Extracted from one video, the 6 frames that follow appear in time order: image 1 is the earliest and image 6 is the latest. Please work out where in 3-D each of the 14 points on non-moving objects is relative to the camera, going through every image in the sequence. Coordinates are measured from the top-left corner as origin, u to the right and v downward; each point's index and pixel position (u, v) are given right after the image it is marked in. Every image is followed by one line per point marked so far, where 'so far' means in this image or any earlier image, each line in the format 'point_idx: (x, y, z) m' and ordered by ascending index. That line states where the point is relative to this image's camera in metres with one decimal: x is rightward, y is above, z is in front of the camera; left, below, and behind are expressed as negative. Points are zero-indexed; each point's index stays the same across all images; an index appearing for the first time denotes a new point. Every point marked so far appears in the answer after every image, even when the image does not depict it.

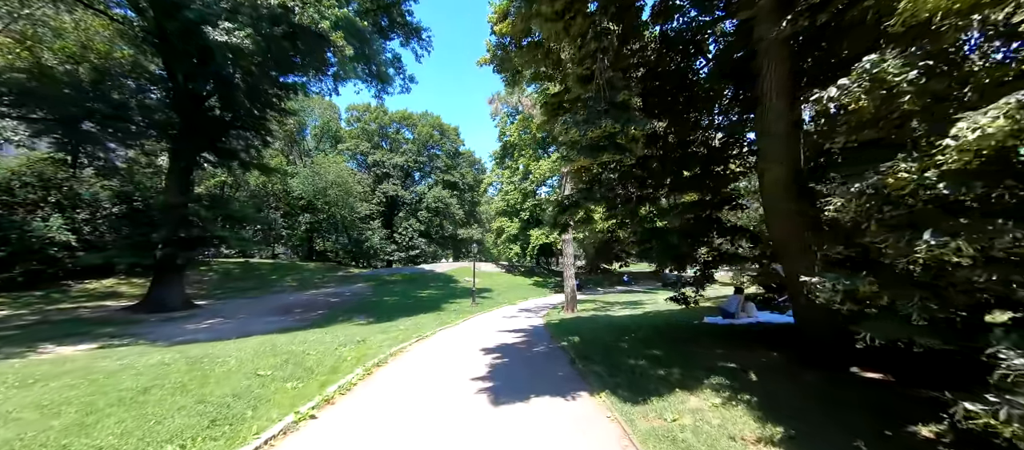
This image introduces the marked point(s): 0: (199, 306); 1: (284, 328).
0: (-15.4, -4.0, +18.5) m
1: (-8.0, -3.6, +13.2) m
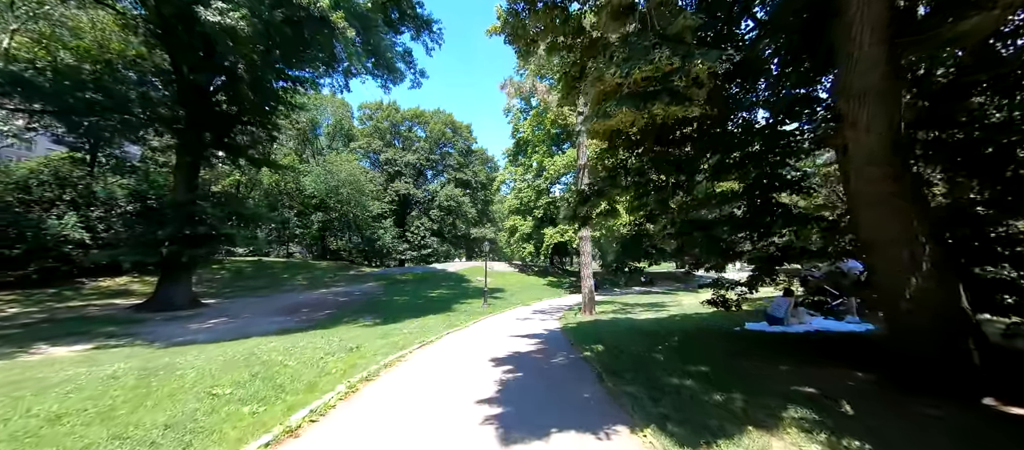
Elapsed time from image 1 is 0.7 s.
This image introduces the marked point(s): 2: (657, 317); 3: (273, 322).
0: (-14.7, -3.9, +18.1) m
1: (-7.5, -3.5, +12.6) m
2: (+4.6, -2.9, +11.7) m
3: (-9.0, -3.7, +14.3) m
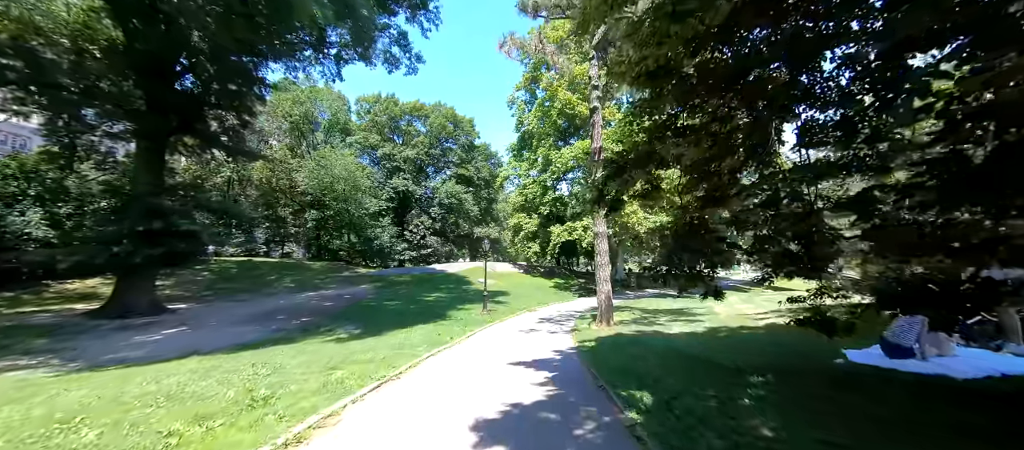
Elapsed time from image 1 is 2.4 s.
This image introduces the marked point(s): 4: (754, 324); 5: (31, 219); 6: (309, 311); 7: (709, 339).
0: (-14.6, -3.7, +16.1) m
1: (-7.4, -3.3, +10.5) m
2: (+4.6, -2.7, +9.5) m
3: (-9.0, -3.5, +12.3) m
4: (+6.3, -2.6, +9.7) m
5: (-25.4, +0.3, +19.9) m
6: (-9.2, -3.9, +17.0) m
7: (+4.7, -2.7, +8.9) m
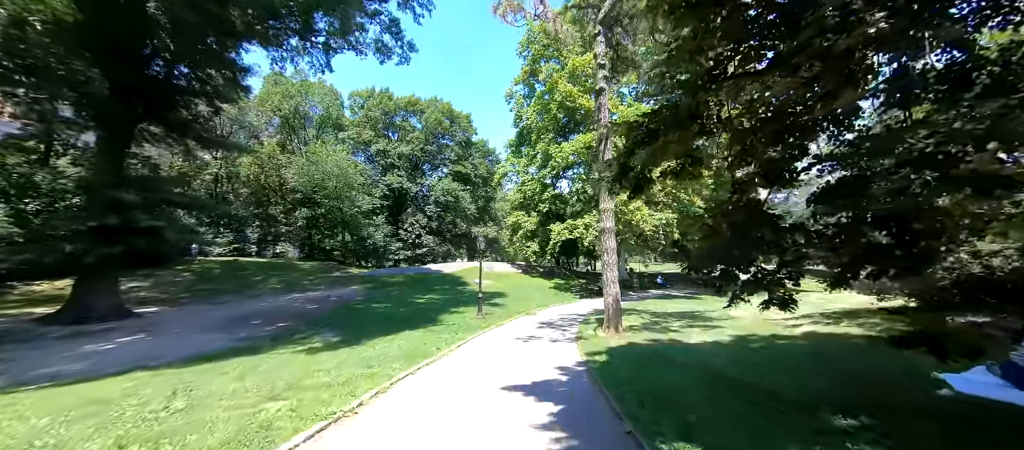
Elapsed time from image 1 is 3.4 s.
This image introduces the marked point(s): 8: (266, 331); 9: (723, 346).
0: (-14.7, -3.6, +14.8) m
1: (-7.5, -3.2, +9.2) m
2: (+4.6, -2.6, +8.2) m
3: (-9.1, -3.4, +11.0) m
4: (+6.3, -2.4, +8.4) m
5: (-25.5, +0.4, +18.5) m
6: (-9.3, -3.7, +15.7) m
7: (+4.6, -2.5, +7.7) m
8: (-7.9, -3.4, +12.2) m
9: (+4.5, -2.6, +8.0) m
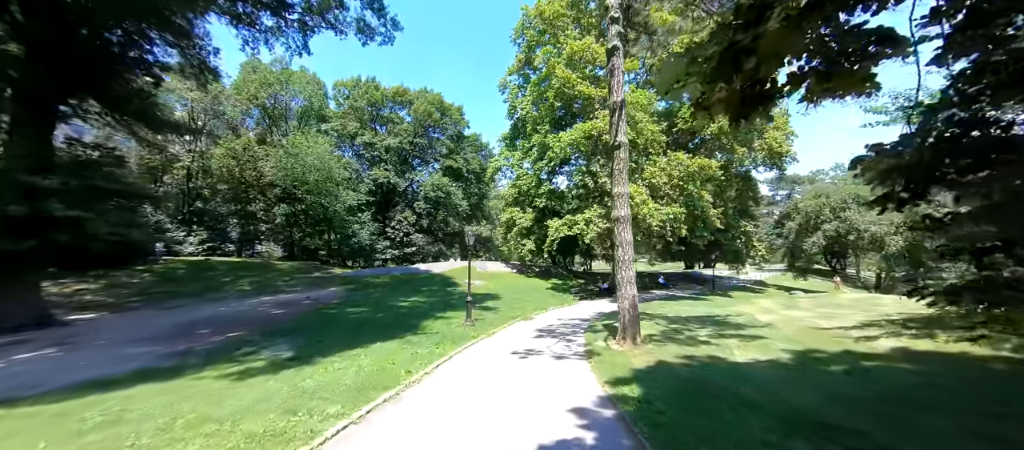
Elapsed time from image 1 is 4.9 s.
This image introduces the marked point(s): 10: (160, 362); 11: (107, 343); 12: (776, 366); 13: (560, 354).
0: (-14.9, -3.3, +12.6) m
1: (-7.6, -2.9, +7.1) m
2: (+4.5, -2.3, +6.3) m
3: (-9.2, -3.1, +8.8) m
4: (+6.2, -2.2, +6.6) m
5: (-25.8, +0.7, +16.1) m
6: (-9.5, -3.5, +13.5) m
7: (+4.5, -2.3, +5.7) m
8: (-8.1, -3.2, +10.0) m
9: (+4.4, -2.3, +6.1) m
10: (-7.8, -3.0, +8.4) m
11: (-11.2, -3.2, +10.4) m
12: (+4.3, -2.3, +6.2) m
13: (+1.0, -2.7, +8.0) m
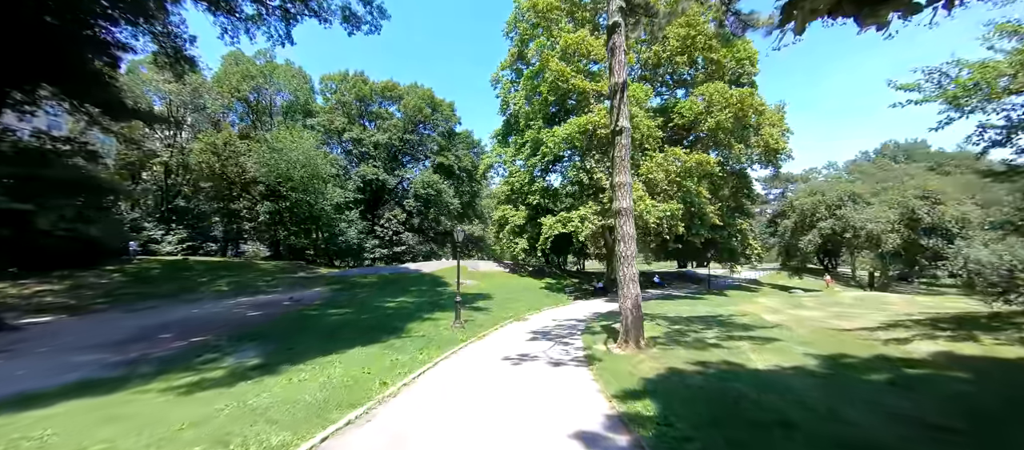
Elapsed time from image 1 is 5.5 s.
0: (-15.1, -3.1, +11.5) m
1: (-7.8, -2.8, +6.2) m
2: (+4.3, -2.1, +5.6) m
3: (-9.4, -3.0, +7.9) m
4: (+6.0, -2.0, +5.9) m
5: (-26.1, +0.8, +14.8) m
6: (-9.8, -3.3, +12.5) m
7: (+4.4, -2.1, +5.0) m
8: (-8.3, -3.0, +9.1) m
9: (+4.2, -2.1, +5.4) m
10: (-8.0, -2.9, +7.4) m
11: (-11.4, -3.1, +9.4) m
12: (+4.2, -2.1, +5.4) m
13: (+0.8, -2.6, +7.2) m
